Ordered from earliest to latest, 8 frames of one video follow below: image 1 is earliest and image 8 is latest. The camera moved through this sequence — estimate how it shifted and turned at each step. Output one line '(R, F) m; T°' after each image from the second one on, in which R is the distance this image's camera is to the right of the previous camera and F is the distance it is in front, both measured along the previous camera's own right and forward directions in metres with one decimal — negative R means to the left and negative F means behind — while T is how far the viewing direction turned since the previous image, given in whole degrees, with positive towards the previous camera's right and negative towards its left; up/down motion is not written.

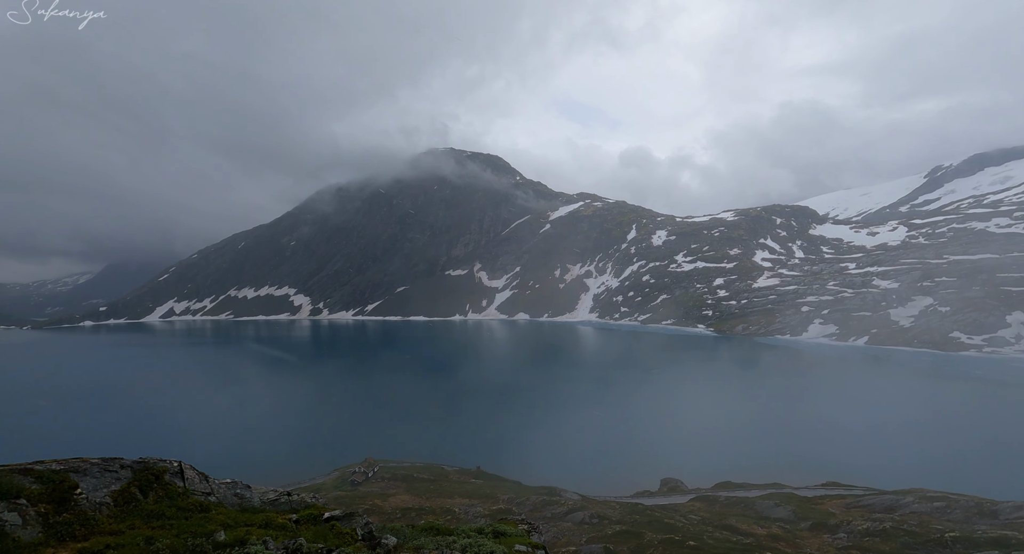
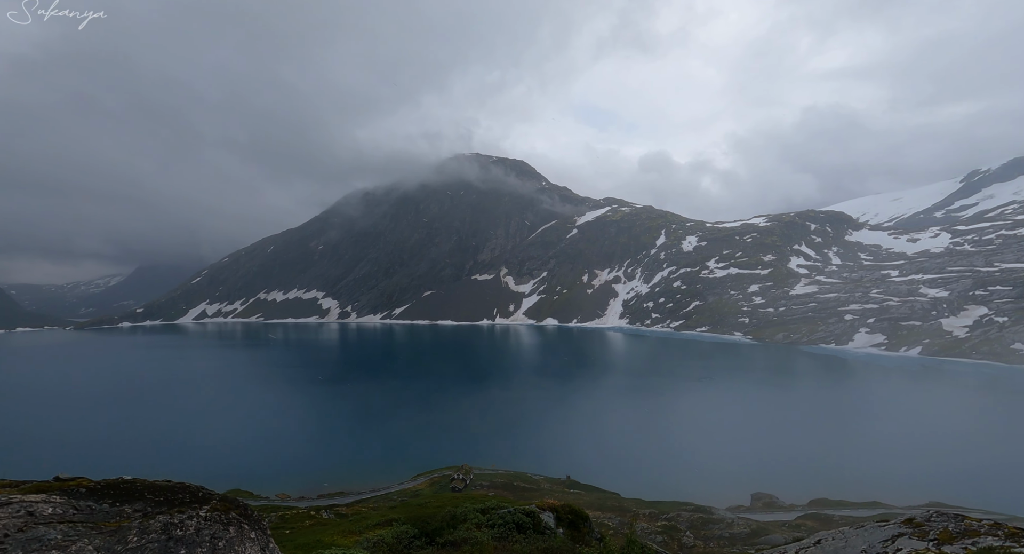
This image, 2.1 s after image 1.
(-4.2, -0.2) m; -2°
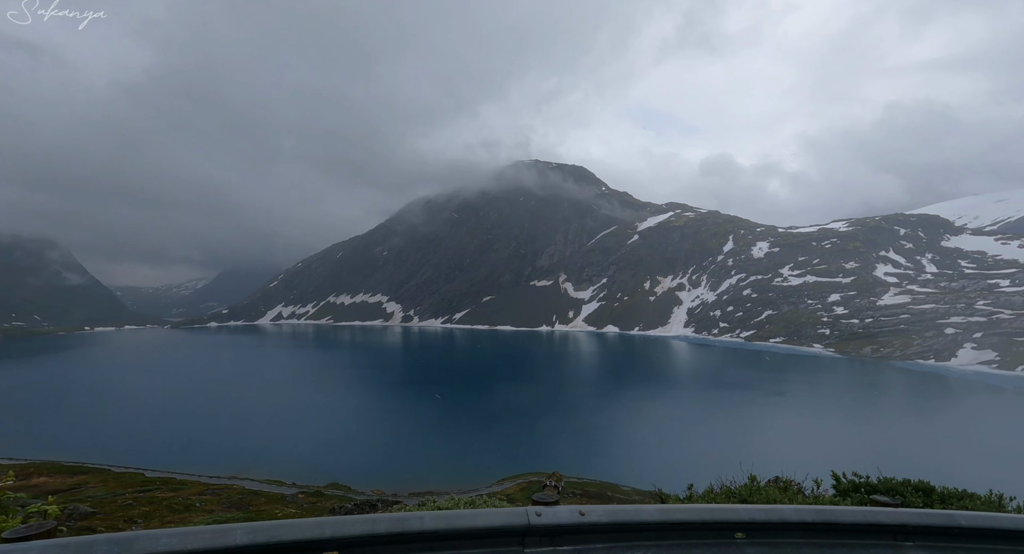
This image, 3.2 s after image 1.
(-2.2, +6.5) m; -5°
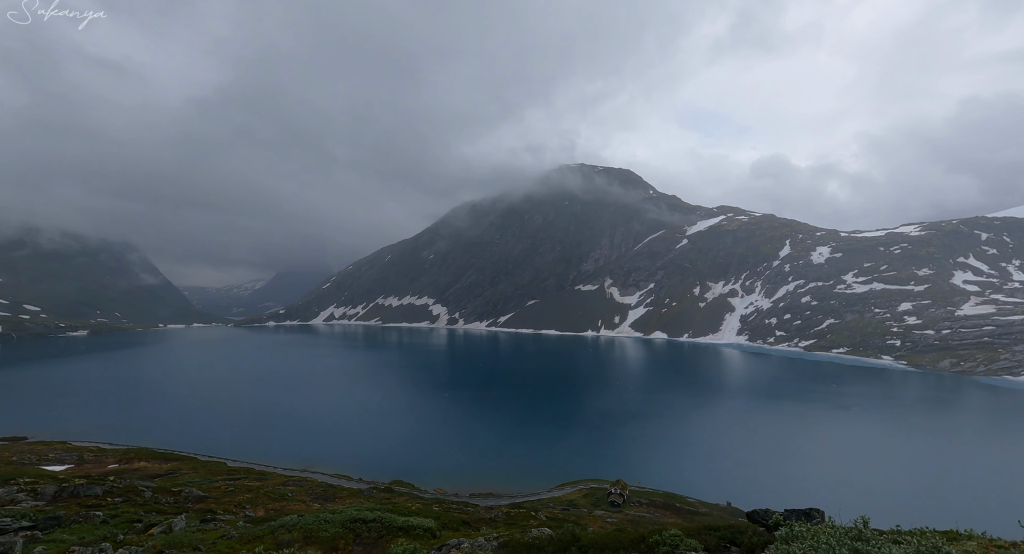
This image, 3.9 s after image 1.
(-1.4, +7.1) m; -4°
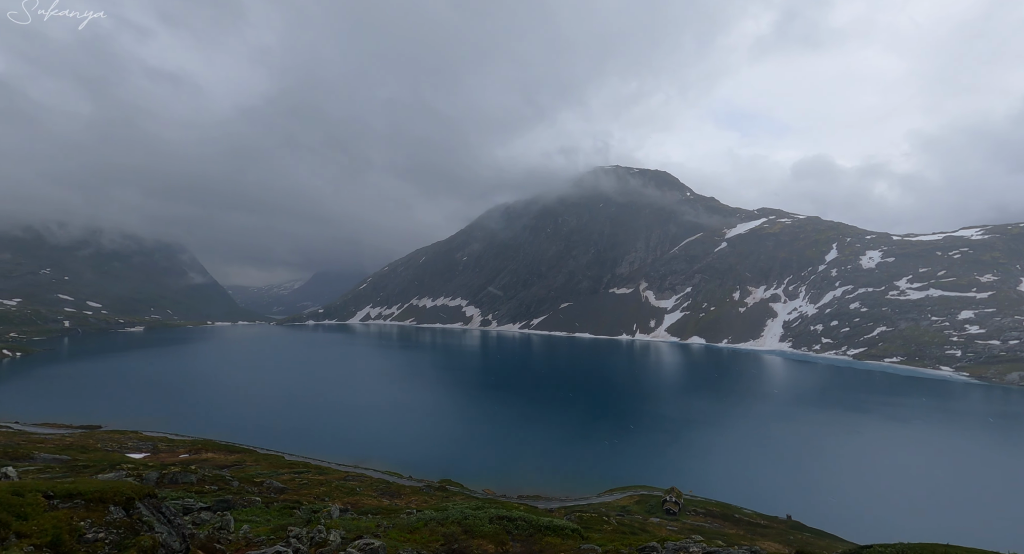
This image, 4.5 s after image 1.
(-1.5, +5.7) m; -3°
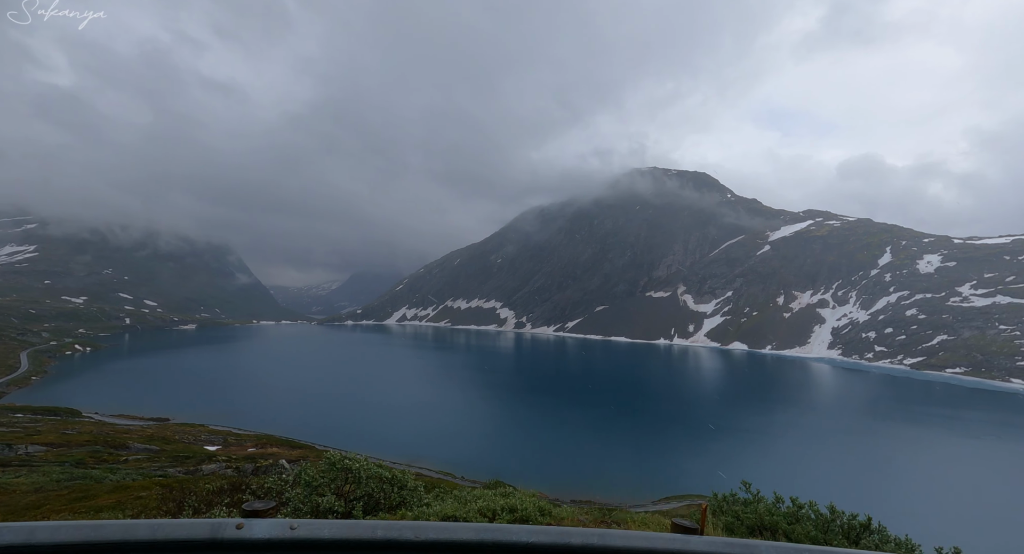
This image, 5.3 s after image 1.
(-2.0, +5.9) m; -3°
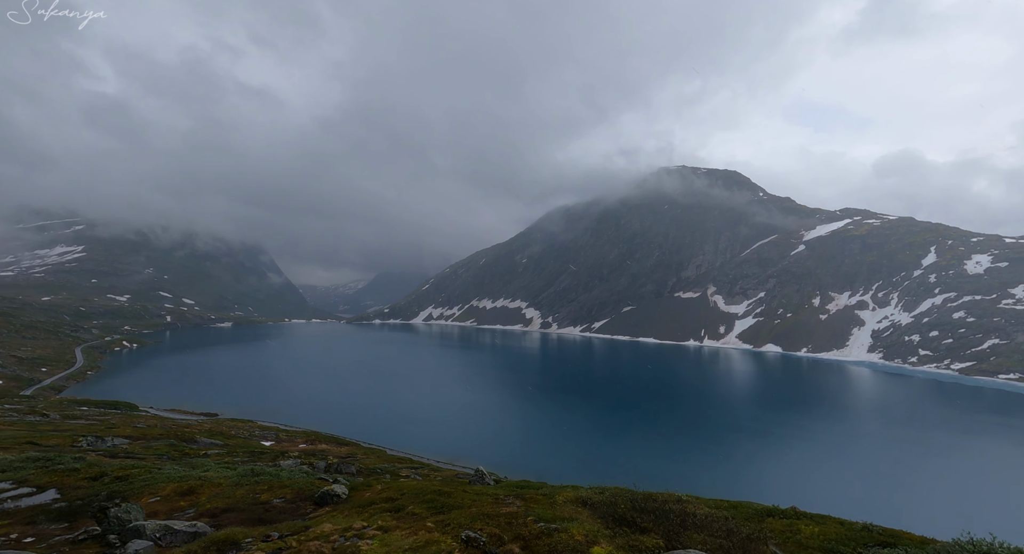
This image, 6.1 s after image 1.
(-1.5, +5.1) m; -3°
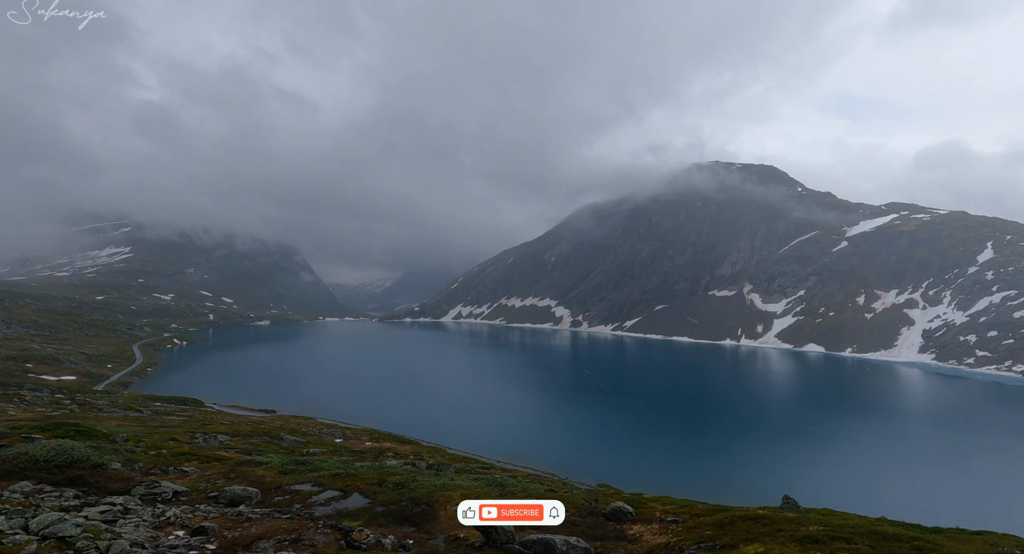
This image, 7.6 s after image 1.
(-5.2, +2.2) m; -3°
